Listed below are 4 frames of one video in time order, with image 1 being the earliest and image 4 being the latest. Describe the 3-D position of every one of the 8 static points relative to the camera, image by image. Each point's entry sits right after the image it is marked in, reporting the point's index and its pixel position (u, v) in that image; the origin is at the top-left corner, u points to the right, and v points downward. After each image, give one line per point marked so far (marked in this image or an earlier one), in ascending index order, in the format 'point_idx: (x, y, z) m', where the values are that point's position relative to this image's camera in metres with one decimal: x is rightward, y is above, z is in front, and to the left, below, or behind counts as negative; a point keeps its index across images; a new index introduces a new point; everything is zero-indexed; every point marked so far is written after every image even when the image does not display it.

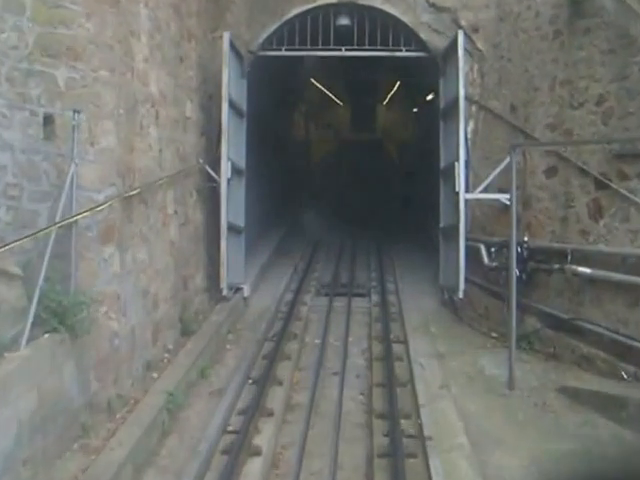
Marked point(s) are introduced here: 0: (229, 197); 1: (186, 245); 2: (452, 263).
0: (-0.8, +0.4, +9.3) m
1: (-1.1, -0.1, +8.5) m
2: (+1.2, -0.2, +9.4) m
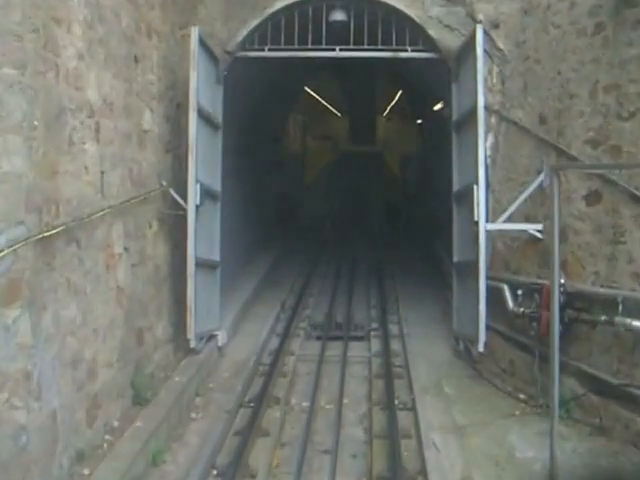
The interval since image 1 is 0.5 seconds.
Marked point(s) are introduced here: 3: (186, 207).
0: (-0.9, +0.1, +7.7) m
1: (-1.1, -0.3, +6.9) m
2: (+1.1, -0.5, +7.8) m
3: (-0.9, +0.2, +7.6) m
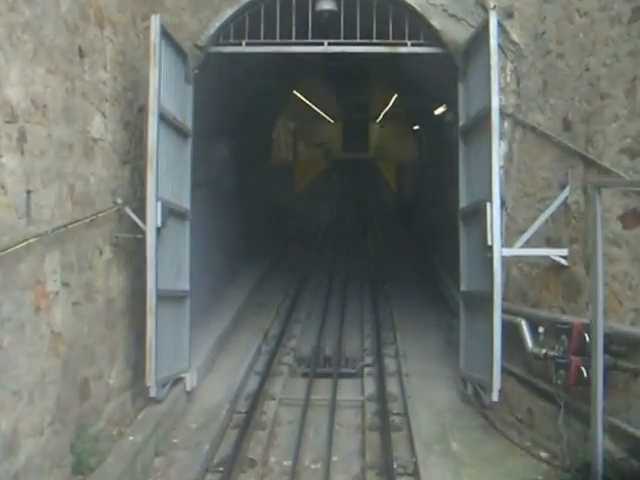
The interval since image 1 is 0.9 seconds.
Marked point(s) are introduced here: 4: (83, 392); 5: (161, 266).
0: (-1.0, -0.1, +6.5) m
1: (-1.2, -0.5, +5.7) m
2: (+1.0, -0.7, +6.6) m
3: (-1.0, +0.1, +6.4) m
4: (-1.2, -0.8, +5.5) m
5: (-1.0, -0.2, +6.5) m
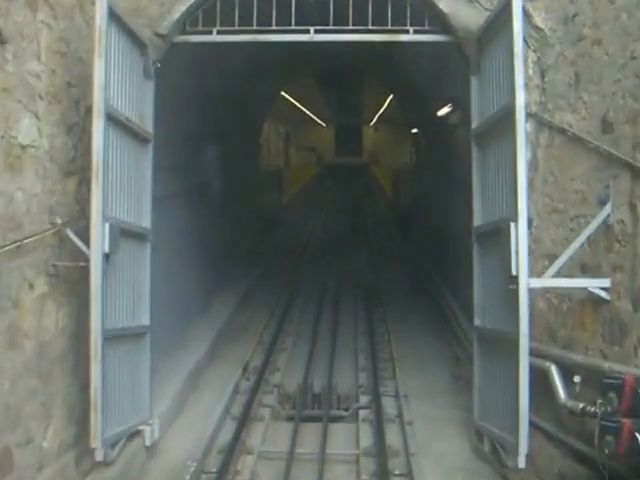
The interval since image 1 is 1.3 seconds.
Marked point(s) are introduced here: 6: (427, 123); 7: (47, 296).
0: (-1.0, -0.2, +5.4) m
1: (-1.3, -0.6, +4.5) m
2: (+0.9, -0.8, +5.5) m
3: (-1.1, -0.1, +5.3) m
4: (-1.3, -0.9, +4.3) m
5: (-1.0, -0.3, +5.4) m
6: (+1.3, +1.4, +13.1) m
7: (-1.3, -0.3, +5.0) m
